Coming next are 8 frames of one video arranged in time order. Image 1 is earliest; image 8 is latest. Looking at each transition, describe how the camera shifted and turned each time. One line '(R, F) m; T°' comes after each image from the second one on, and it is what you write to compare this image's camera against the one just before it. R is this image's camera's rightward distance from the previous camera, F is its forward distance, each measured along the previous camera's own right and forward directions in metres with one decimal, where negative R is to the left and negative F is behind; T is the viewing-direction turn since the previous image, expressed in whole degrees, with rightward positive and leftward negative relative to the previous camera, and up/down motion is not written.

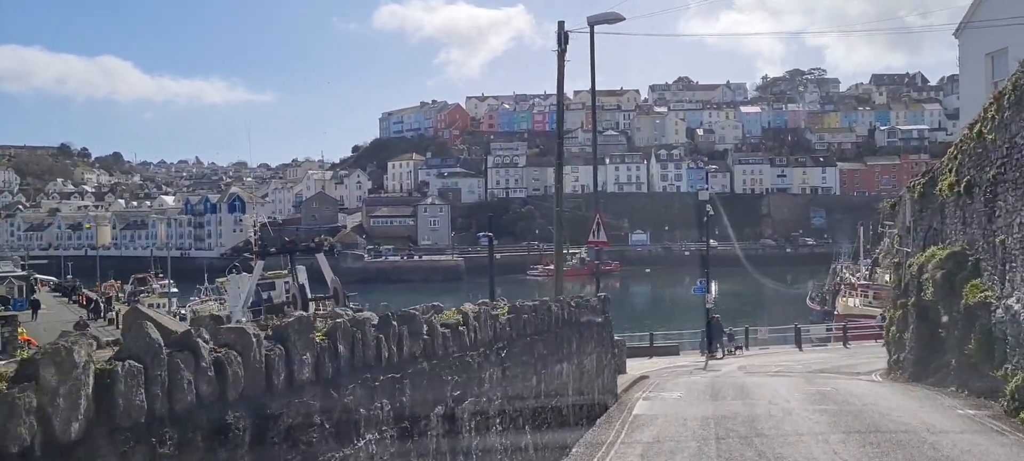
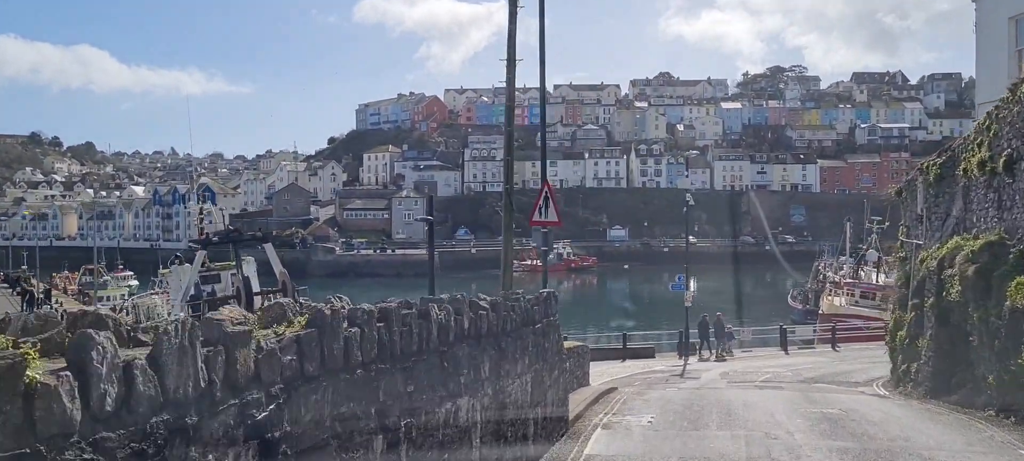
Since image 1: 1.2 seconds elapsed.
(+0.4, +1.8) m; +1°
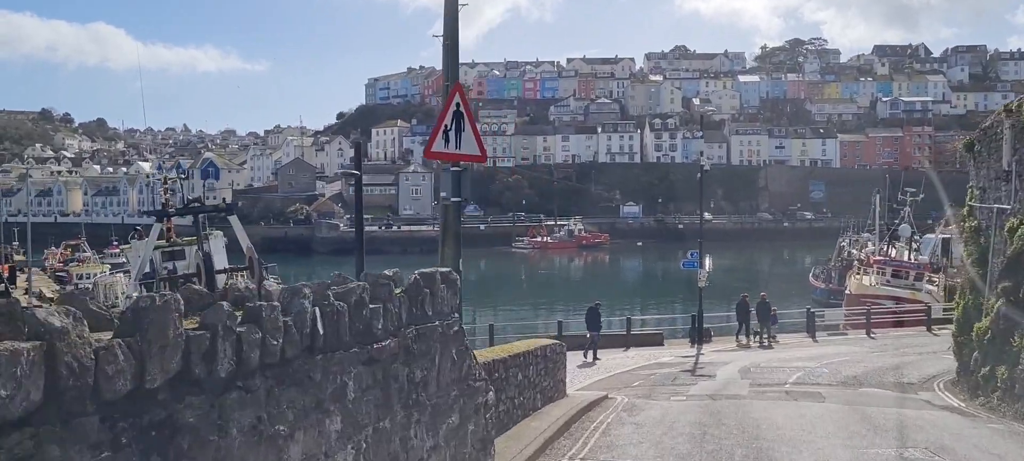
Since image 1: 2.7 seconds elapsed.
(+0.5, +2.4) m; -1°
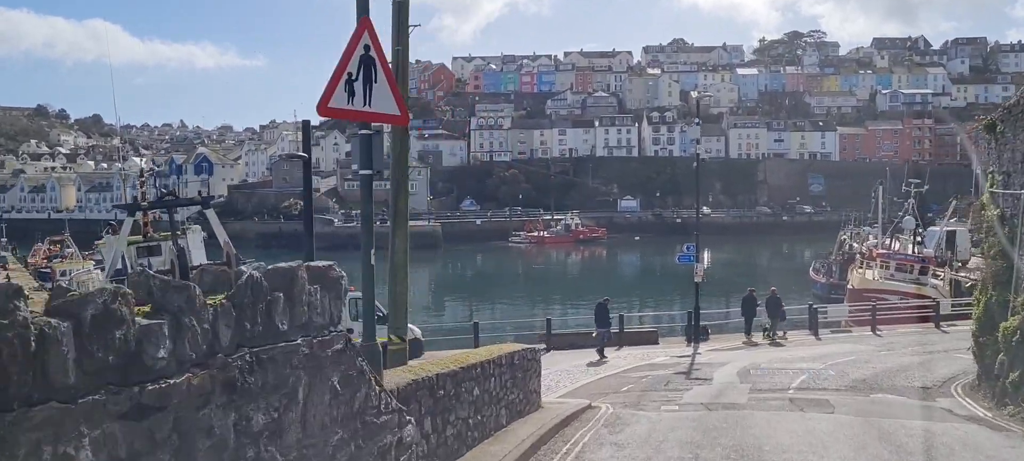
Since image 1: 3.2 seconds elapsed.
(+0.2, +0.9) m; 0°
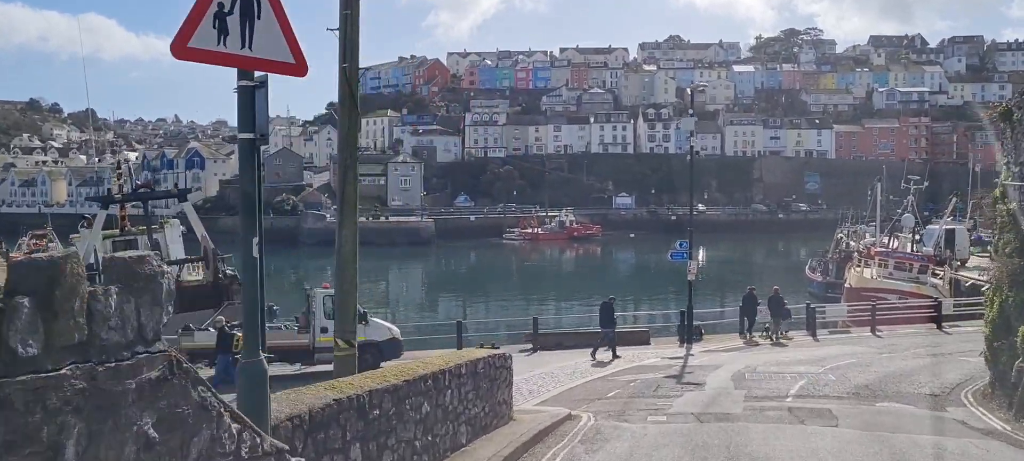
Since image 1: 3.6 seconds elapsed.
(+0.2, +0.6) m; 0°
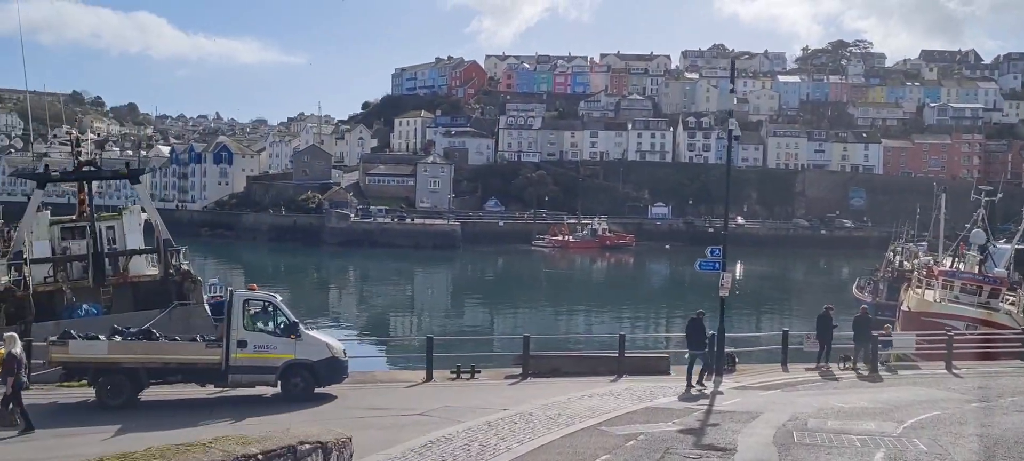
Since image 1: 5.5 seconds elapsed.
(+0.6, +2.8) m; -2°
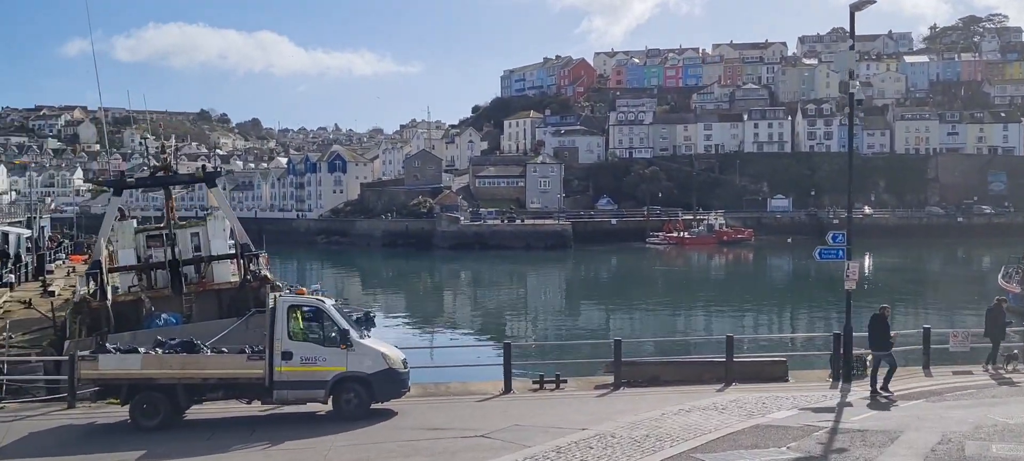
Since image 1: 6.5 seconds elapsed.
(+0.3, +1.3) m; -7°
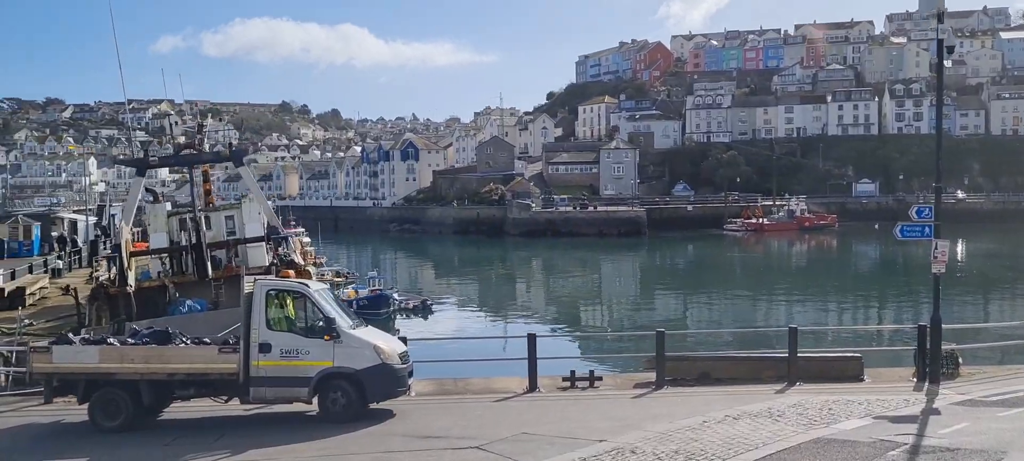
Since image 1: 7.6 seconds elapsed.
(+0.5, +1.3) m; -5°
